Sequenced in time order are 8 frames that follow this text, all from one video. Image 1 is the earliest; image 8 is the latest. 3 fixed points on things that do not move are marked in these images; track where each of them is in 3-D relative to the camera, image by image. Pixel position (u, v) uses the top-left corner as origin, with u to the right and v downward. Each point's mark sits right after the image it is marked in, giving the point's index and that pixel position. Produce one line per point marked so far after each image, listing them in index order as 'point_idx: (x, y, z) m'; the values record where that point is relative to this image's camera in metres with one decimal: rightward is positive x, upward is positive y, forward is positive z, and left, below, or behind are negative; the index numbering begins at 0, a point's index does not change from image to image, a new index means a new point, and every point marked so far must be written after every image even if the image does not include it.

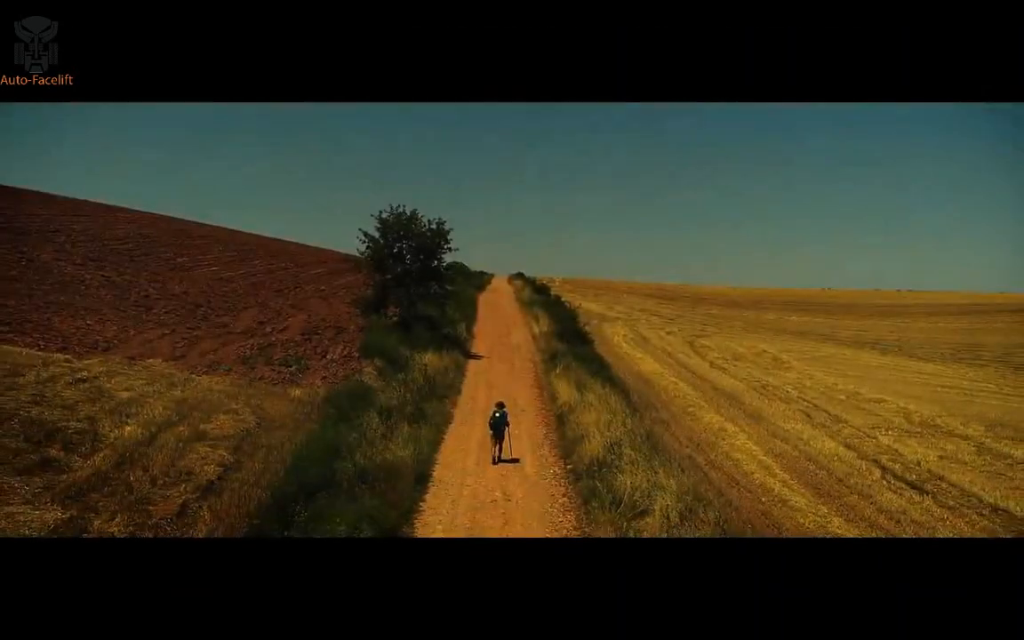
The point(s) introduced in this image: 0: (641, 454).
0: (+0.6, -0.8, +4.3) m
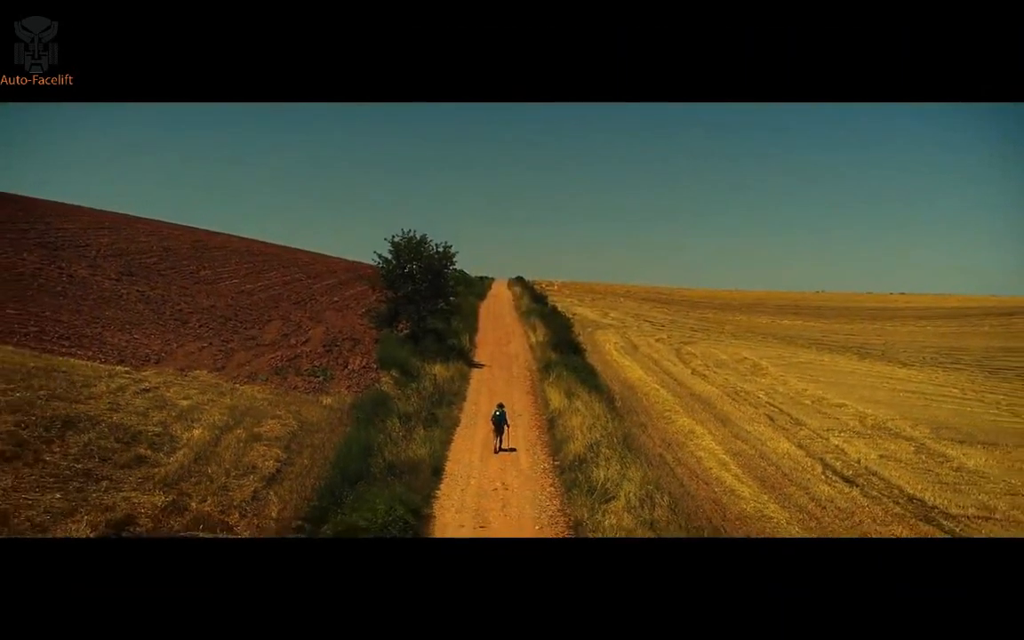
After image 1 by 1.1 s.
0: (+0.7, -1.0, +5.3) m
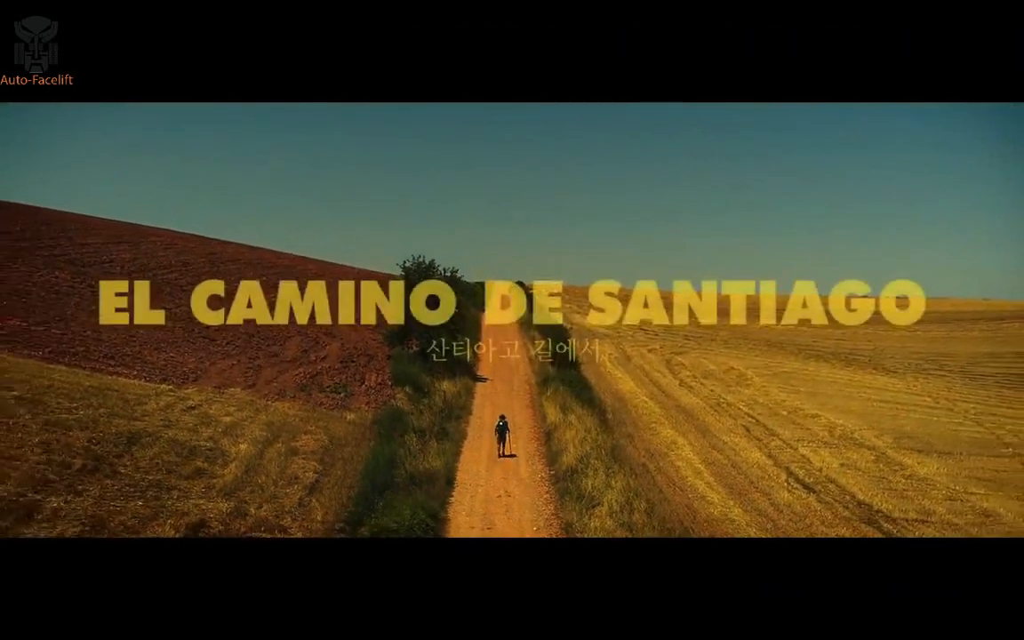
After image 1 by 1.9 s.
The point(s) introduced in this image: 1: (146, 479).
0: (+0.6, -1.4, +6.7) m
1: (-4.5, -1.9, +8.7) m
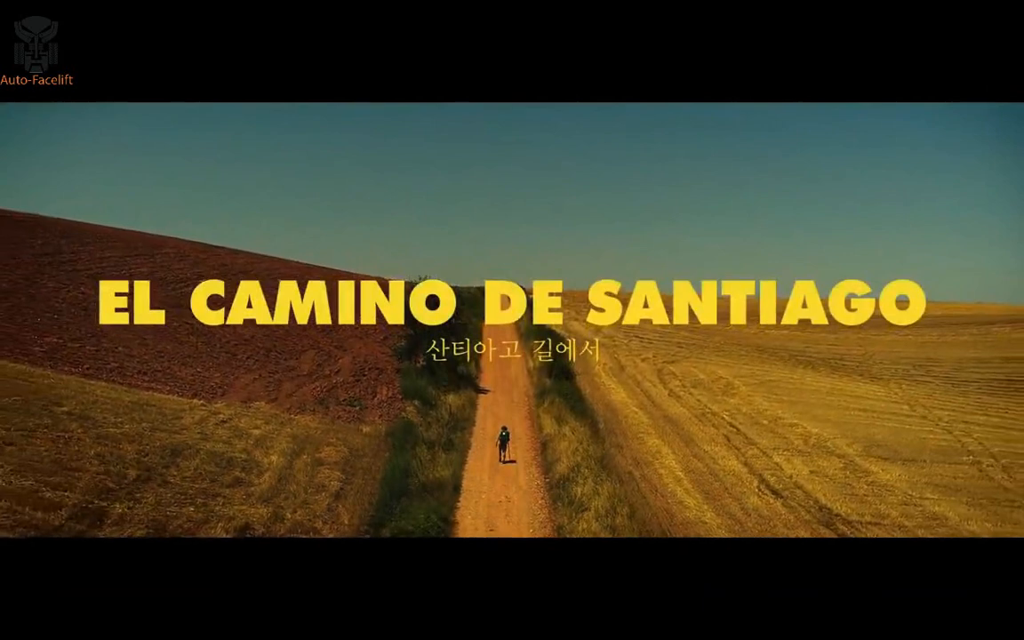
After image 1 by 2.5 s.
0: (+0.6, -1.1, +5.3) m
1: (-4.5, -1.7, +7.3) m
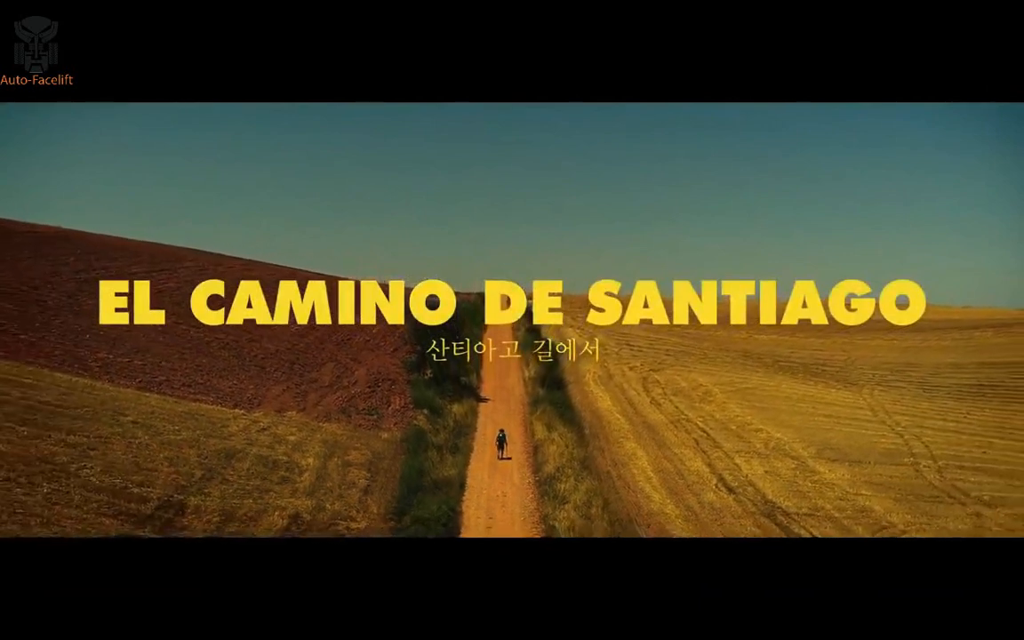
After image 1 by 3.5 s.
0: (+0.6, -1.2, +5.9) m
1: (-4.6, -1.8, +7.9) m
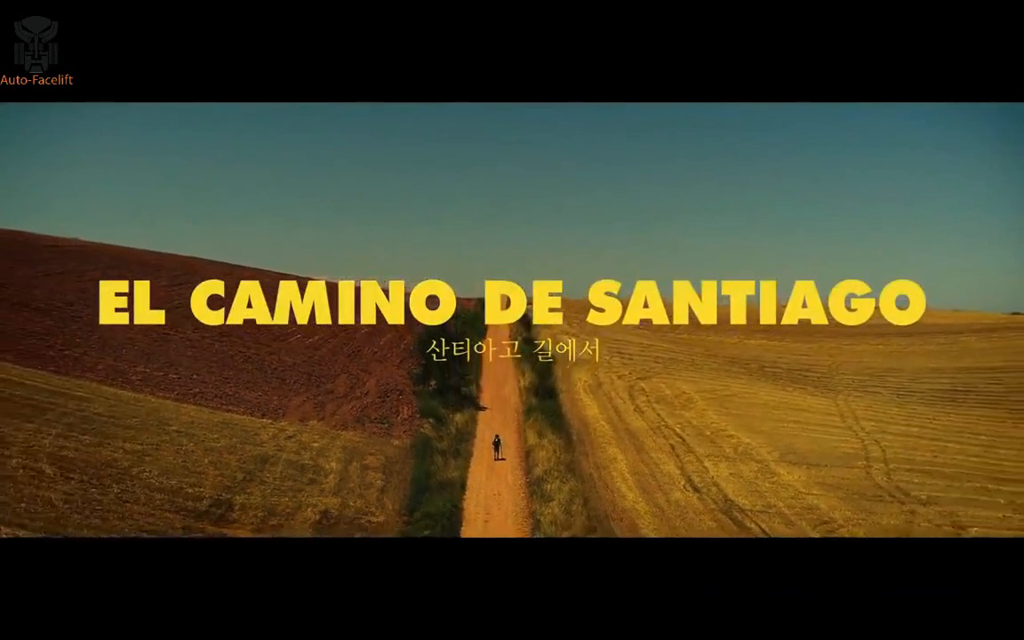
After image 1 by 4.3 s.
0: (+0.5, -1.4, +6.6) m
1: (-4.6, -2.0, +8.6) m
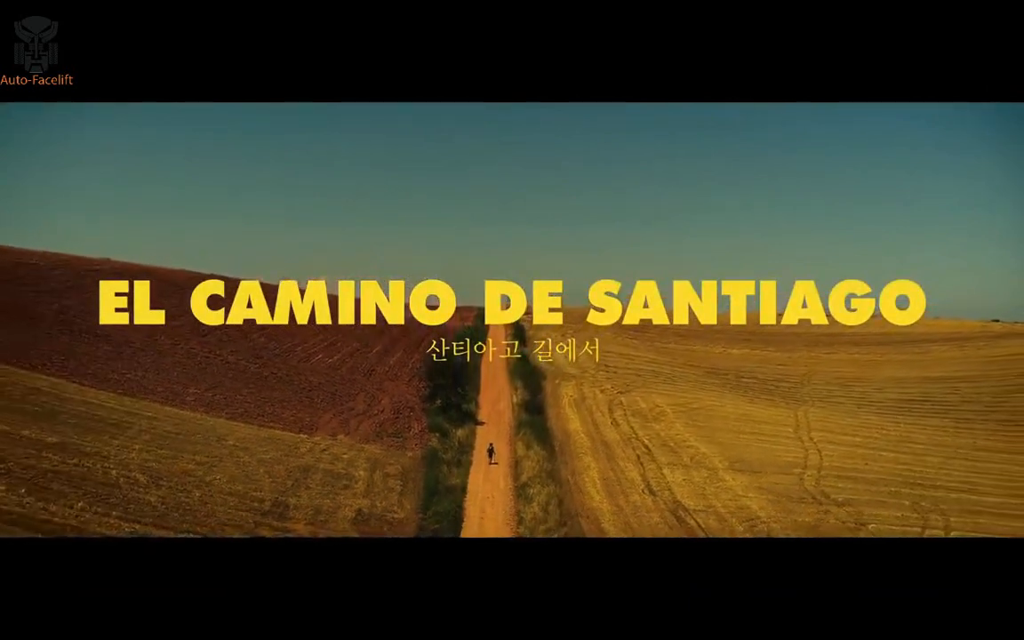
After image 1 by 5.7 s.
0: (+0.5, -1.7, +7.7) m
1: (-4.7, -2.3, +9.7) m
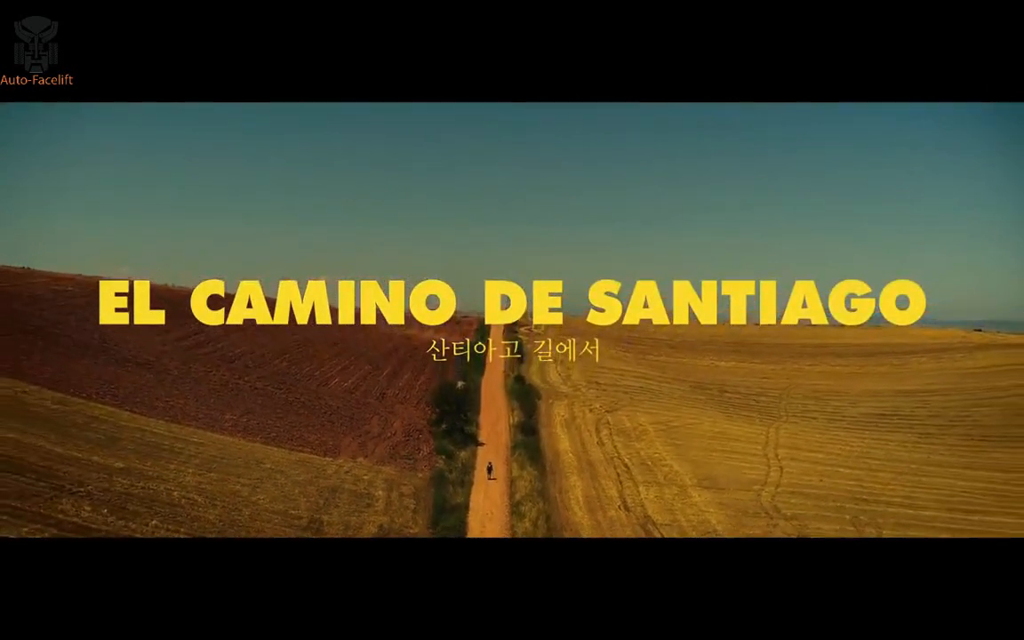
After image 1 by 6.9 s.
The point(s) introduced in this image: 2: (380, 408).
0: (+0.4, -2.1, +8.8) m
1: (-4.7, -2.7, +10.8) m
2: (-1.5, -1.1, +8.3) m
